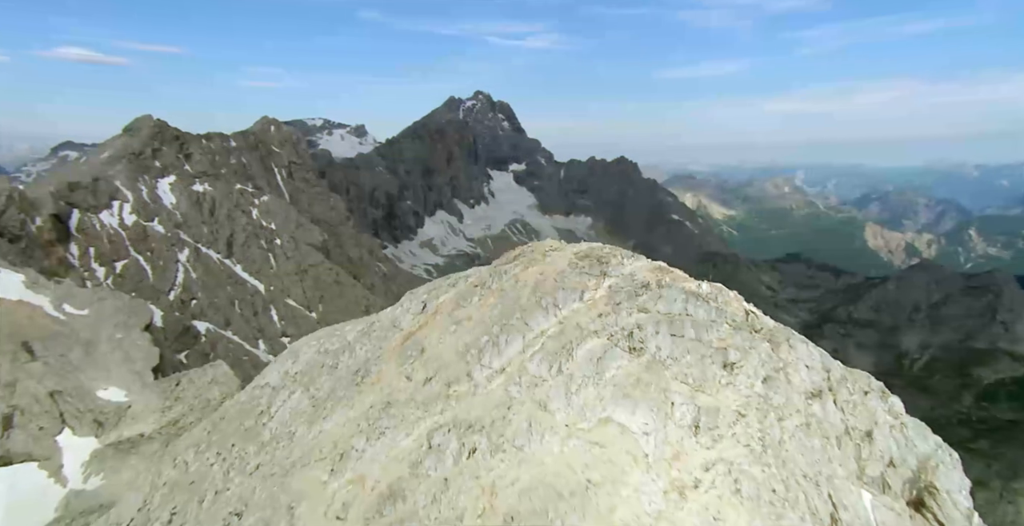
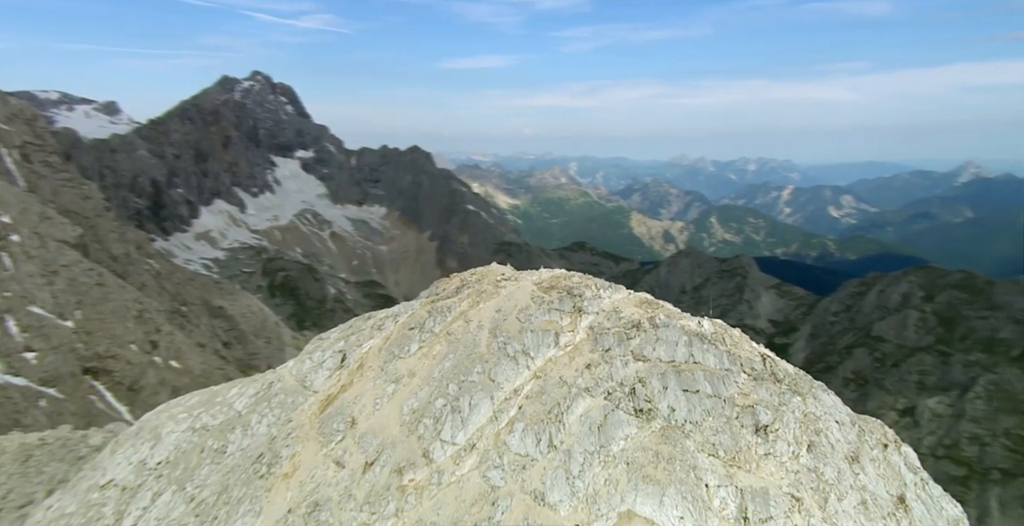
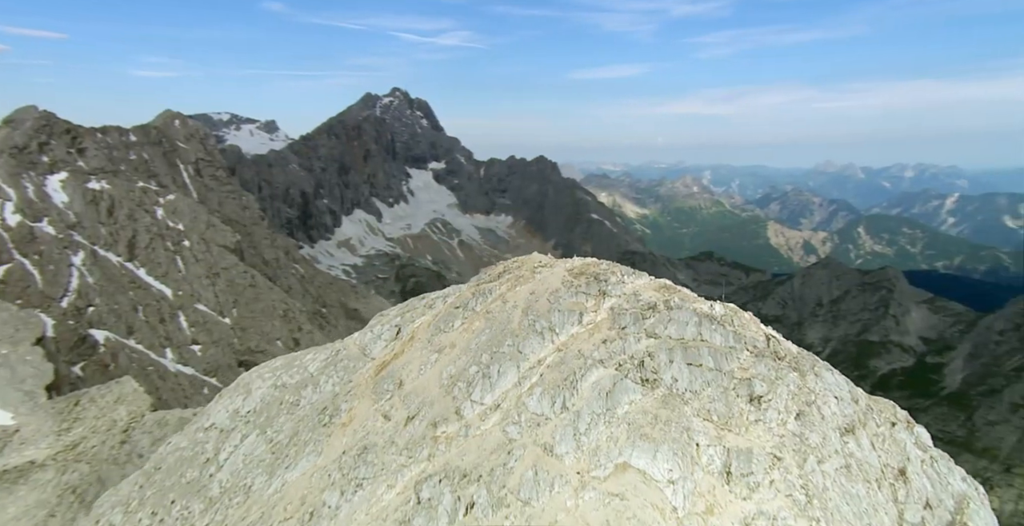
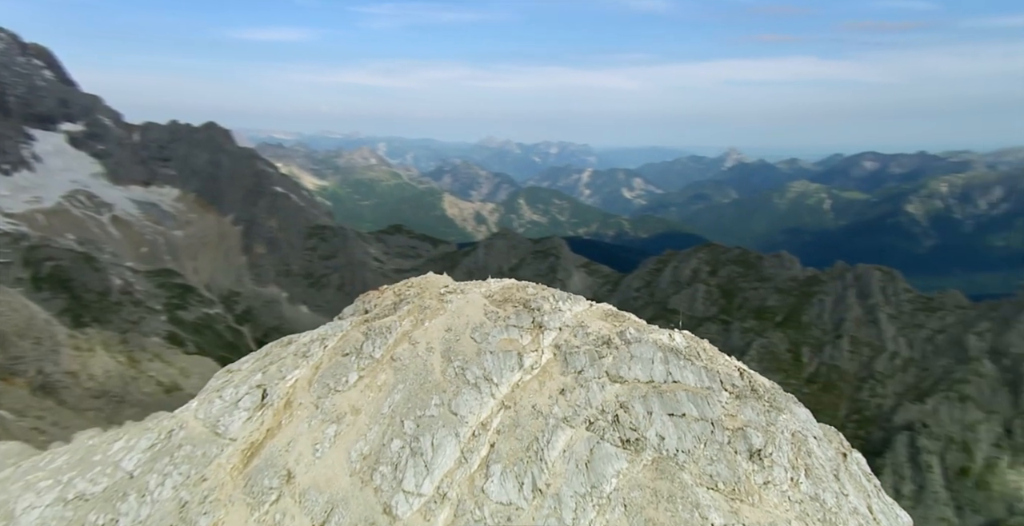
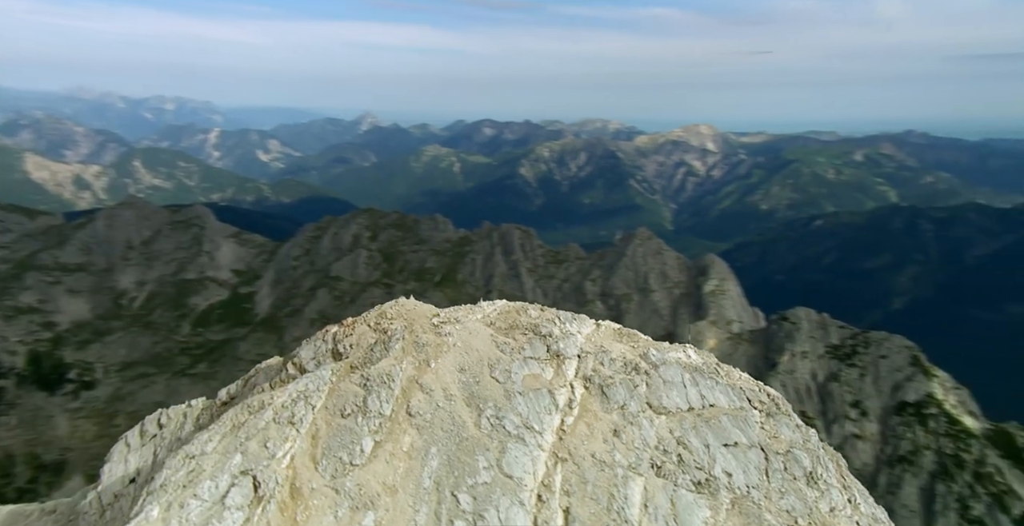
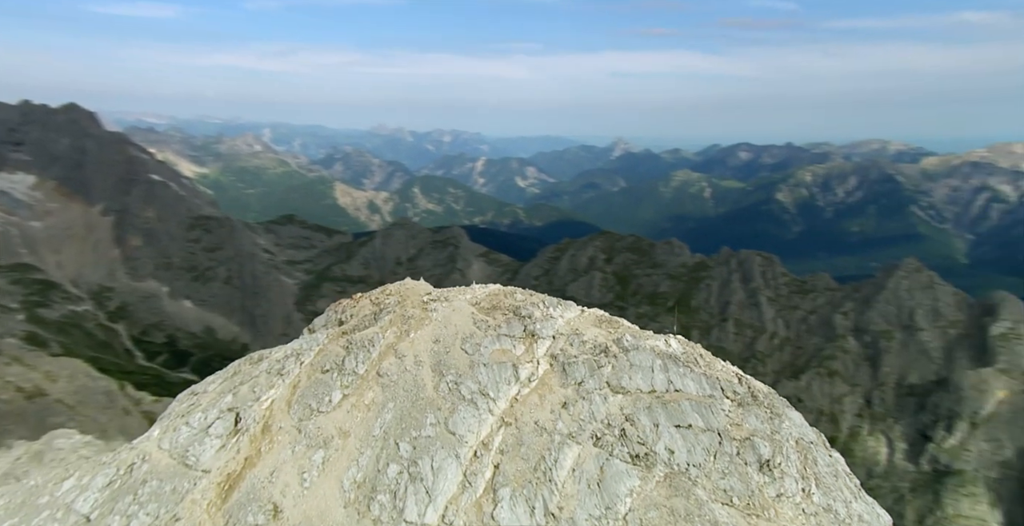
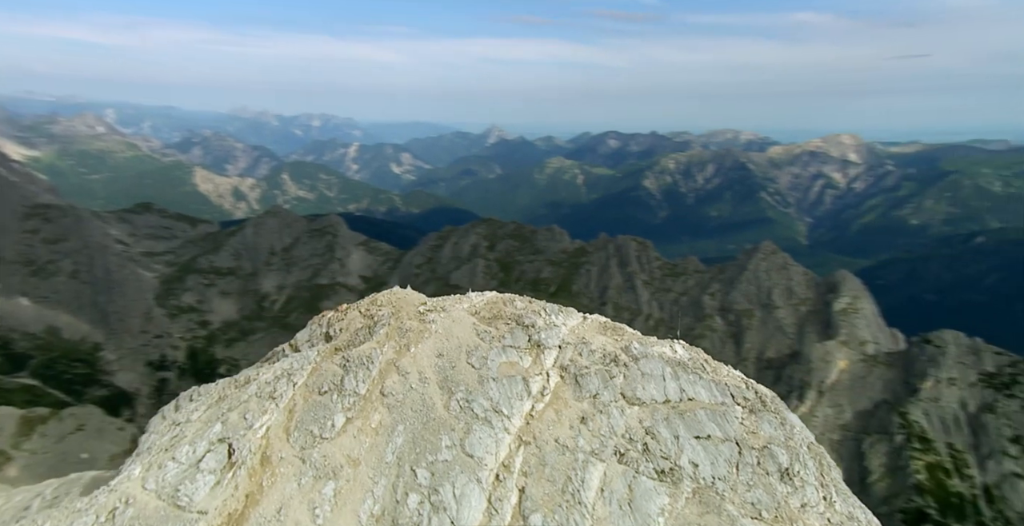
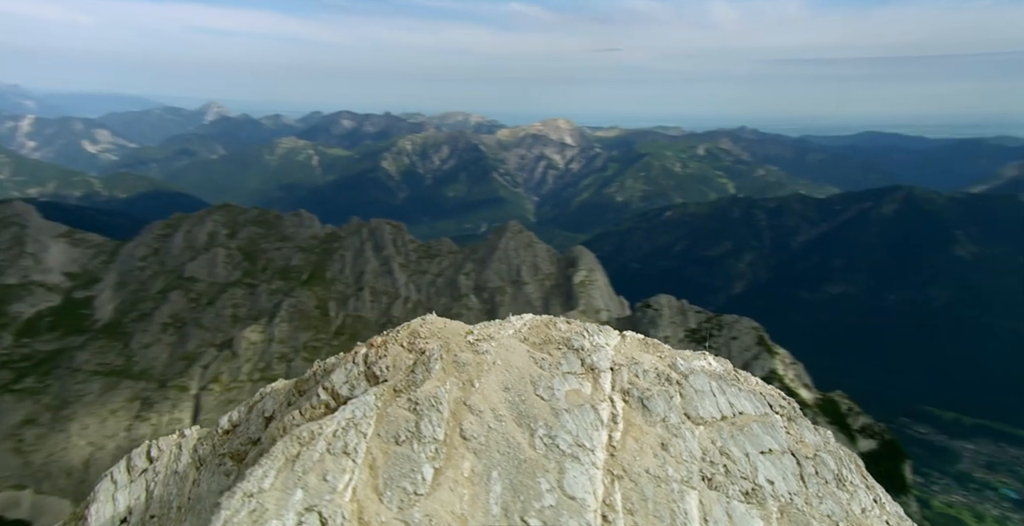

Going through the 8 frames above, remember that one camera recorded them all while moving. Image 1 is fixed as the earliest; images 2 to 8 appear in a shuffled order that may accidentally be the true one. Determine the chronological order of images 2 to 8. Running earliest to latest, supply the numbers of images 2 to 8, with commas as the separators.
3, 2, 4, 6, 7, 5, 8
